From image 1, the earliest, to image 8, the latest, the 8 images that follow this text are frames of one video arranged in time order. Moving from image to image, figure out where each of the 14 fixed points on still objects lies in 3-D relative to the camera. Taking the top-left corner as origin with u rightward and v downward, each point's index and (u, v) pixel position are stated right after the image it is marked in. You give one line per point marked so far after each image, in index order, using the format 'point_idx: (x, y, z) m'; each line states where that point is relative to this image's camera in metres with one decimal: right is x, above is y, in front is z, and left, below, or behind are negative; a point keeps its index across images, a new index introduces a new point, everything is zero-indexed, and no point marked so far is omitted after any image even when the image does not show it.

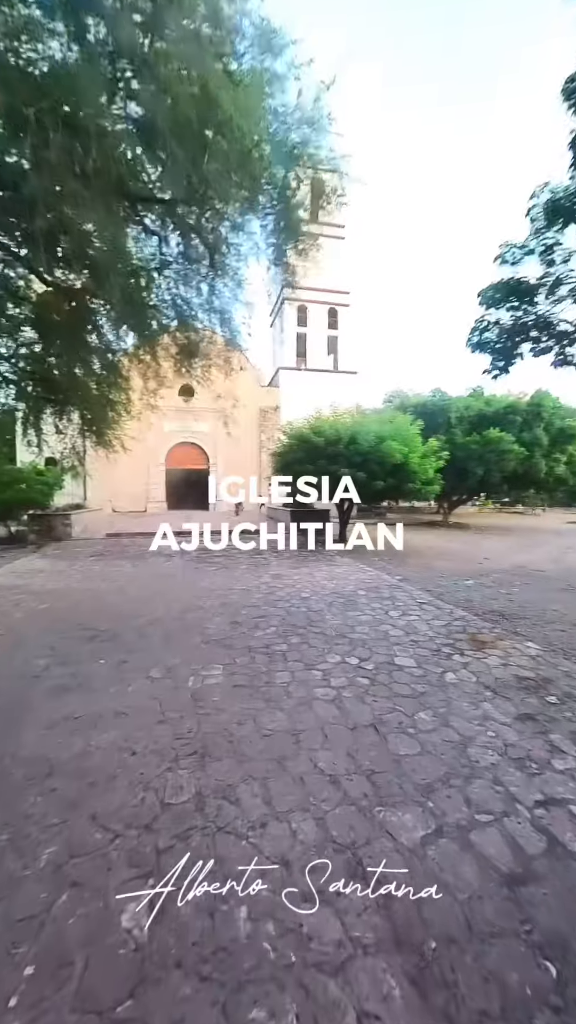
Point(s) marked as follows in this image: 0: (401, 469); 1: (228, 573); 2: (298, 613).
0: (+2.2, +0.8, +7.0) m
1: (-0.9, -0.9, +5.2) m
2: (+0.1, -1.1, +3.7) m
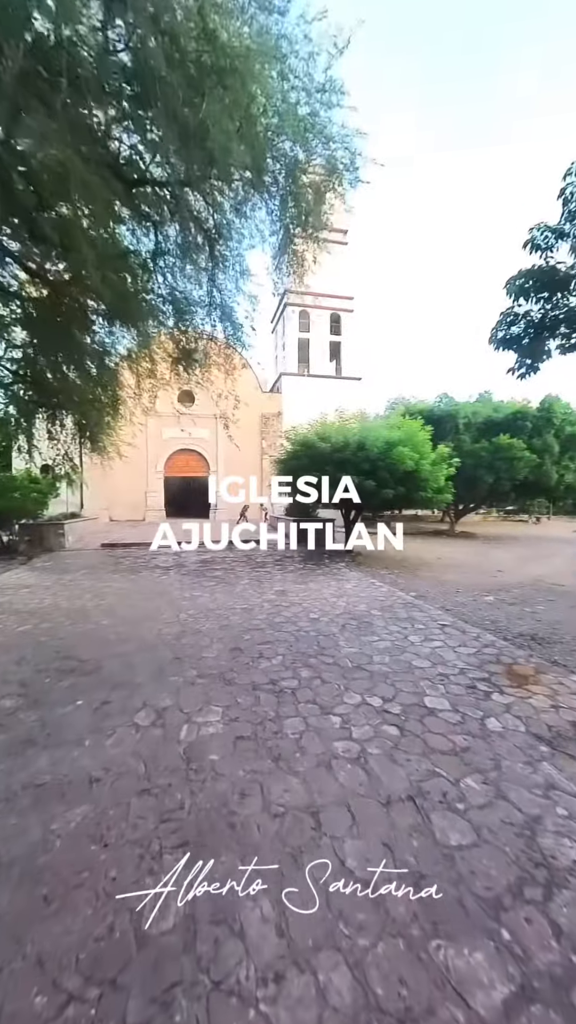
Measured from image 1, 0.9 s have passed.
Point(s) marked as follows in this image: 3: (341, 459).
0: (+2.3, +0.6, +6.7) m
1: (-0.8, -1.1, +4.8) m
2: (+0.2, -1.2, +3.3) m
3: (+1.0, +1.0, +6.6) m
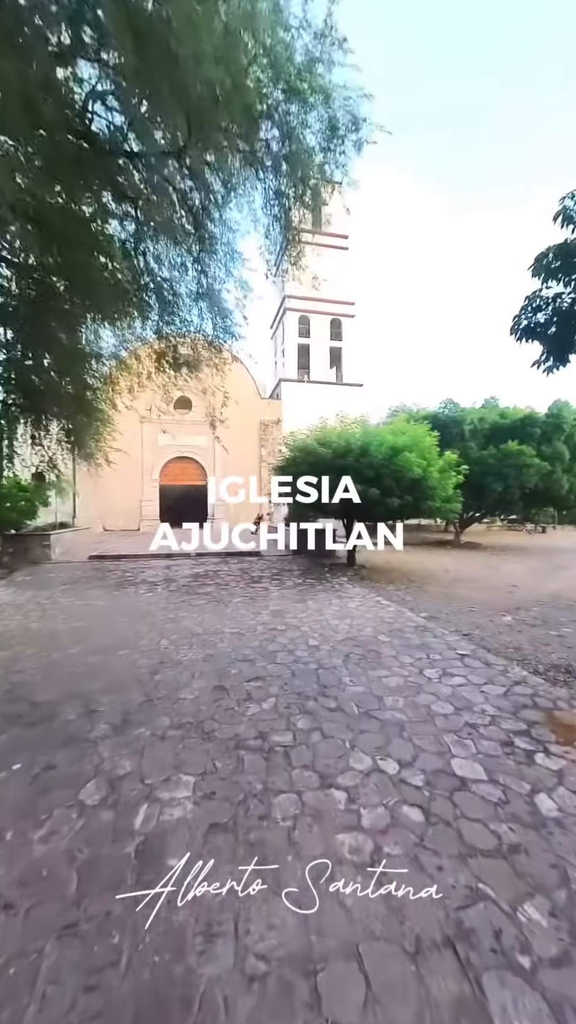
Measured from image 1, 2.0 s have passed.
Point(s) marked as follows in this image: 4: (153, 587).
0: (+2.2, +0.5, +6.2) m
1: (-0.9, -1.2, +4.3) m
2: (+0.1, -1.3, +2.8) m
3: (+0.9, +0.8, +6.2) m
4: (-2.1, -1.2, +5.6) m
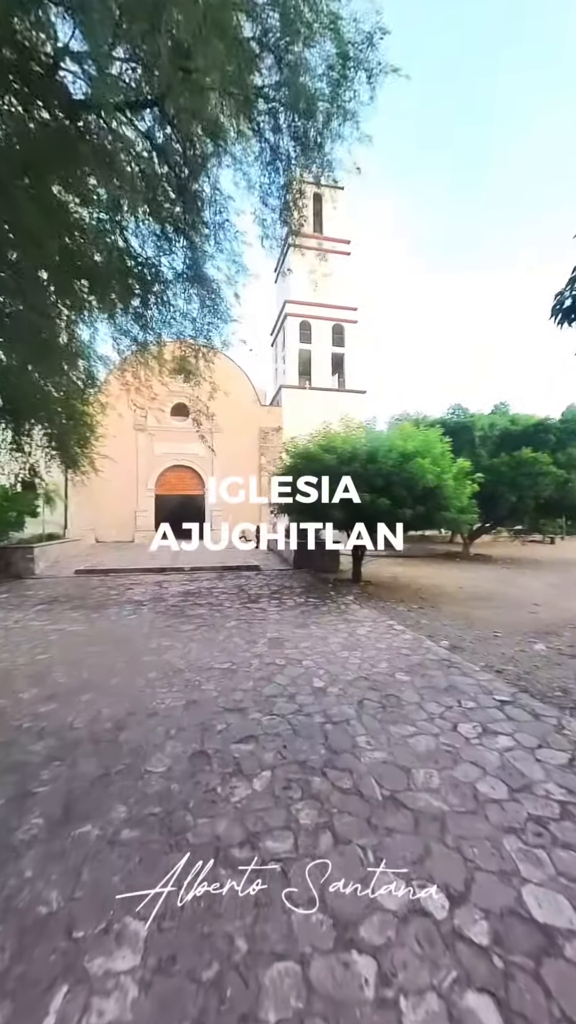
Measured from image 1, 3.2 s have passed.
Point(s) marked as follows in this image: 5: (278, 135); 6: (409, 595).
0: (+2.2, +0.3, +5.7) m
1: (-0.8, -1.3, +3.8) m
2: (+0.1, -1.4, +2.2) m
3: (+1.0, +0.6, +5.6) m
4: (-2.1, -1.3, +5.0) m
5: (-0.1, +2.8, +2.7) m
6: (+2.2, -1.5, +6.6) m
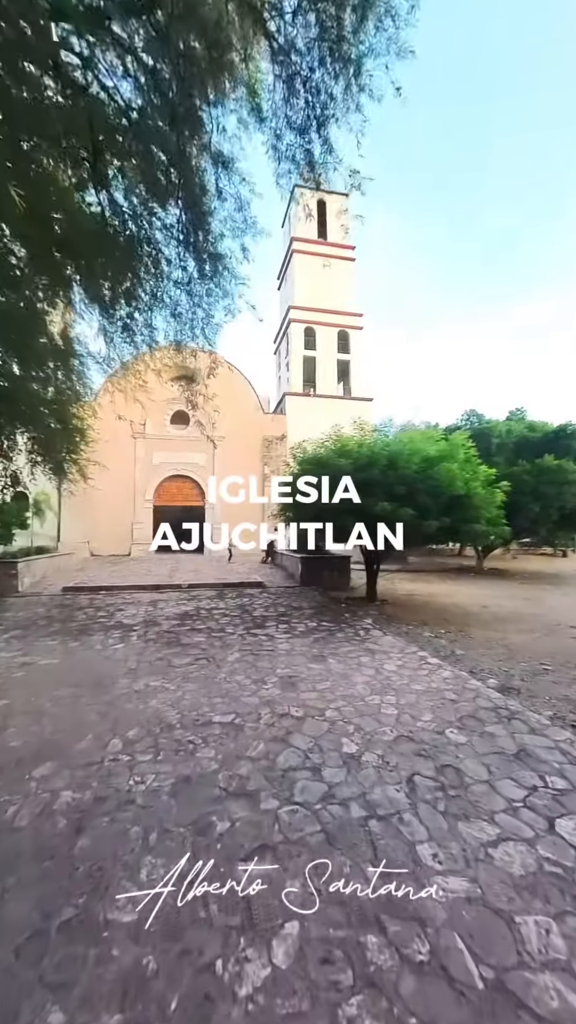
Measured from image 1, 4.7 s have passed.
0: (+2.4, +0.1, +5.0) m
1: (-0.7, -1.4, +3.1) m
2: (+0.3, -1.4, +1.5) m
3: (+1.1, +0.5, +5.0) m
4: (-2.0, -1.5, +4.3) m
5: (+0.1, +2.8, +2.2) m
6: (+2.4, -1.7, +5.9) m
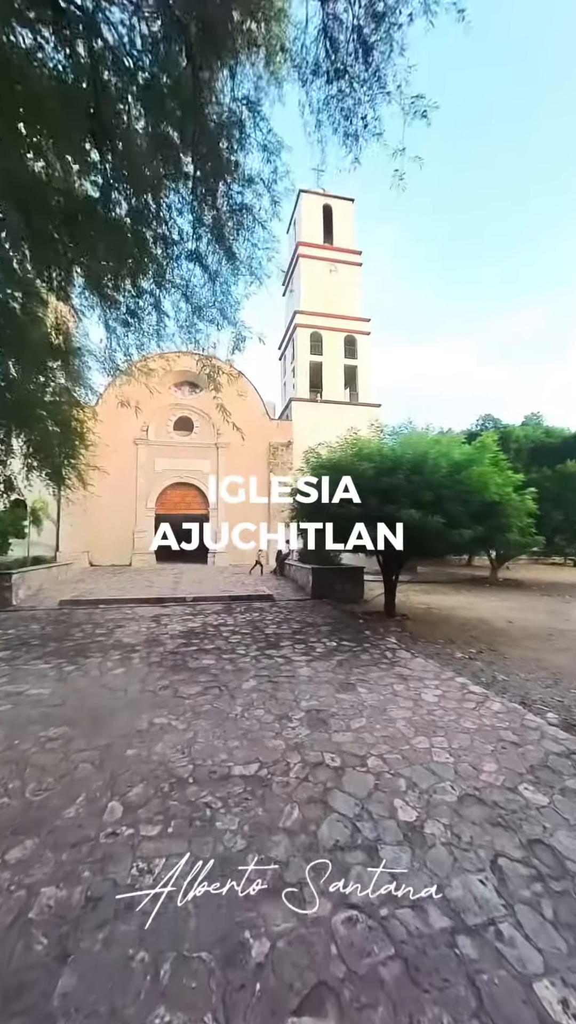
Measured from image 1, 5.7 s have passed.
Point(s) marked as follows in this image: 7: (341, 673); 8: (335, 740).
0: (+2.6, 0.0, +4.6) m
1: (-0.5, -1.5, +2.6) m
2: (+0.5, -1.4, +1.1) m
3: (+1.3, +0.4, +4.6) m
4: (-1.7, -1.6, +3.9) m
5: (+0.3, +2.7, +1.8) m
6: (+2.6, -1.8, +5.4) m
7: (+0.5, -1.5, +3.5) m
8: (+0.3, -1.5, +2.4) m
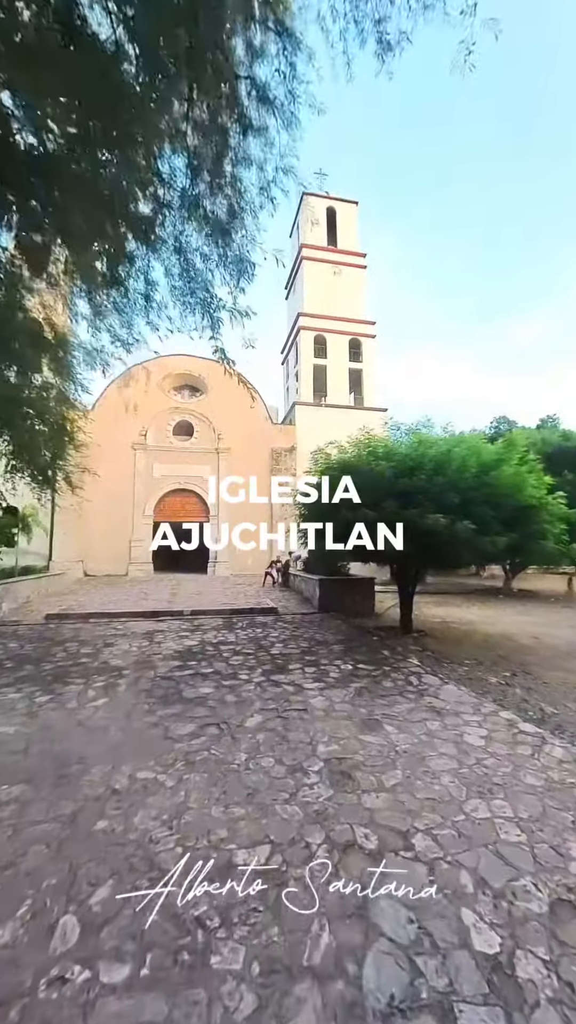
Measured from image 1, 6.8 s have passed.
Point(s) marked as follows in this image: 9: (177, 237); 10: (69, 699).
0: (+2.7, 0.0, +4.1) m
1: (-0.4, -1.5, +2.1) m
2: (+0.5, -1.4, +0.6) m
3: (+1.4, +0.3, +4.1) m
4: (-1.7, -1.6, +3.4) m
5: (+0.3, +2.8, +1.4) m
6: (+2.7, -1.9, +4.9) m
7: (+0.6, -1.6, +3.0) m
8: (+0.4, -1.5, +1.9) m
9: (-0.8, +1.9, +2.5) m
10: (-1.9, -1.6, +3.1) m
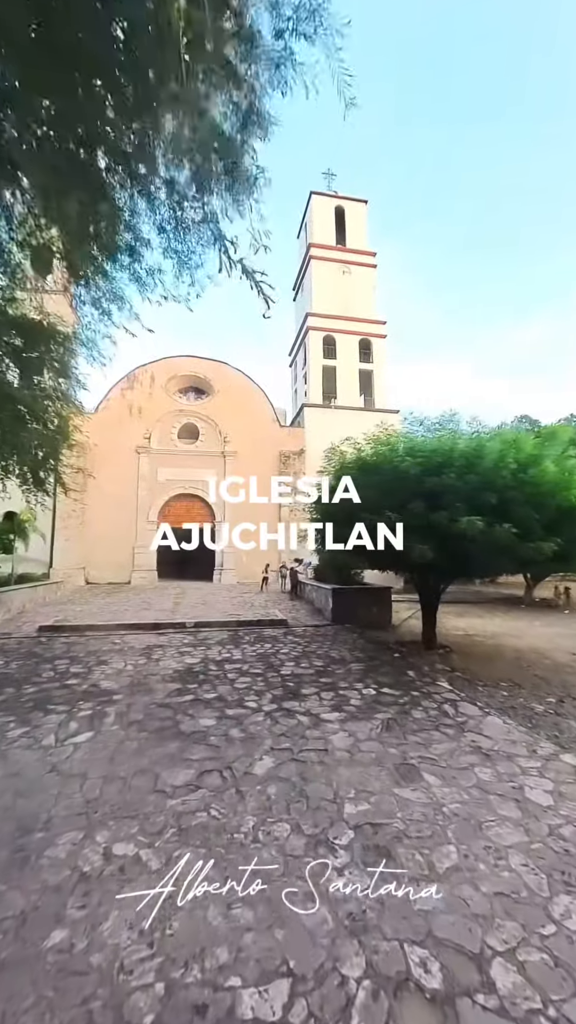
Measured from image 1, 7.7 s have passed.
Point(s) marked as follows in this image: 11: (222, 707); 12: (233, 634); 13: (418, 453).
0: (+2.8, -0.1, +3.6) m
1: (-0.3, -1.5, +1.7) m
2: (+0.6, -1.4, +0.1) m
3: (+1.5, +0.3, +3.7) m
4: (-1.5, -1.6, +2.9) m
5: (+0.4, +2.8, +1.0) m
6: (+2.8, -2.0, +4.4) m
7: (+0.7, -1.6, +2.5) m
8: (+0.5, -1.5, +1.4) m
9: (-0.7, +1.9, +2.1) m
10: (-1.8, -1.6, +2.7) m
11: (-0.6, -1.6, +3.0) m
12: (-0.9, -1.9, +5.7) m
13: (+1.4, +0.6, +3.9) m
